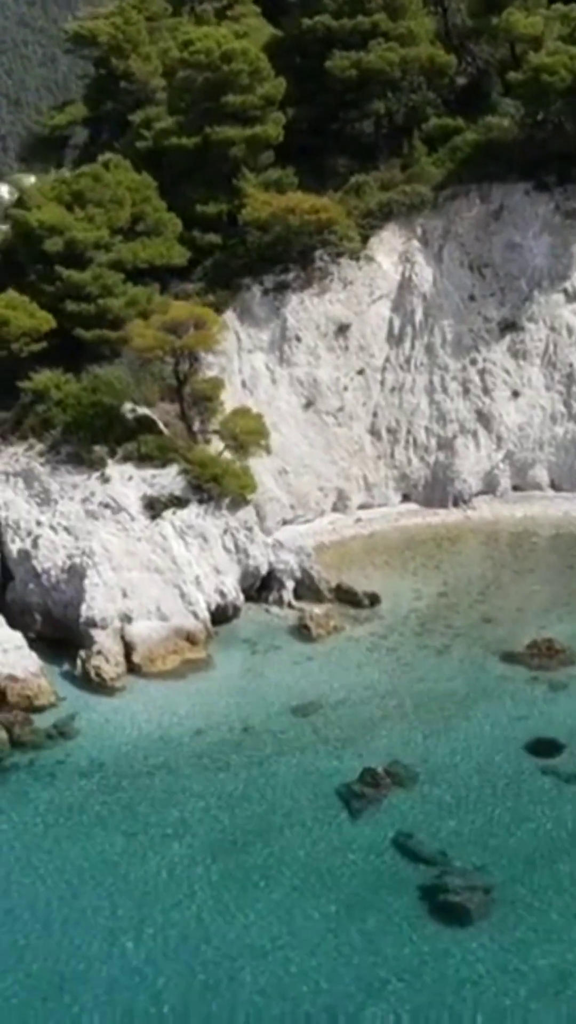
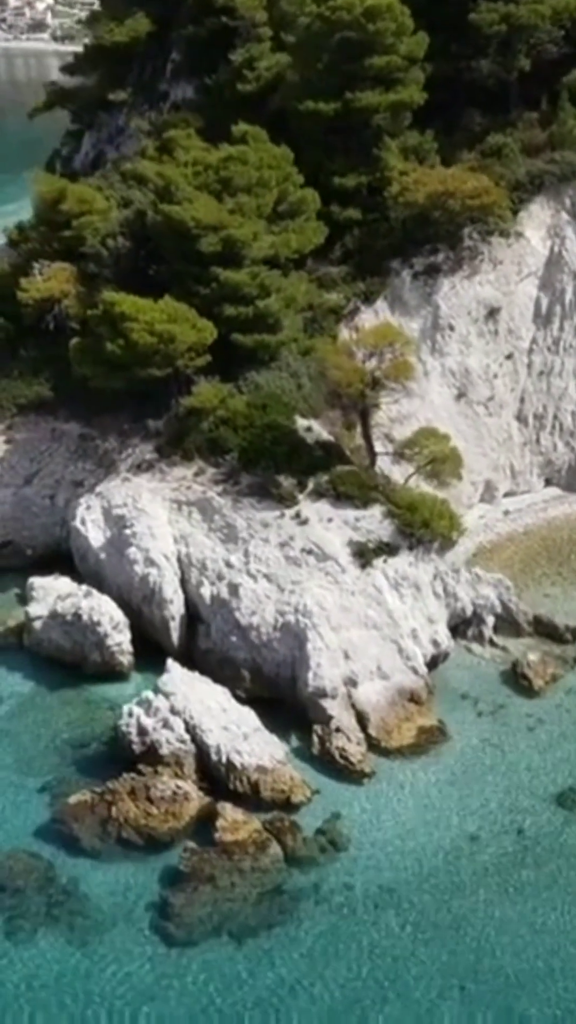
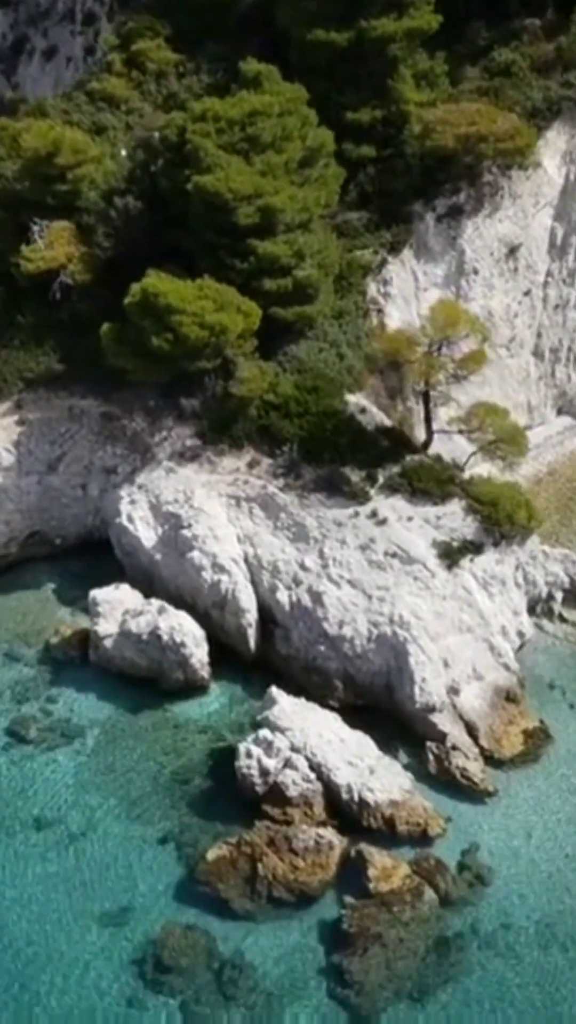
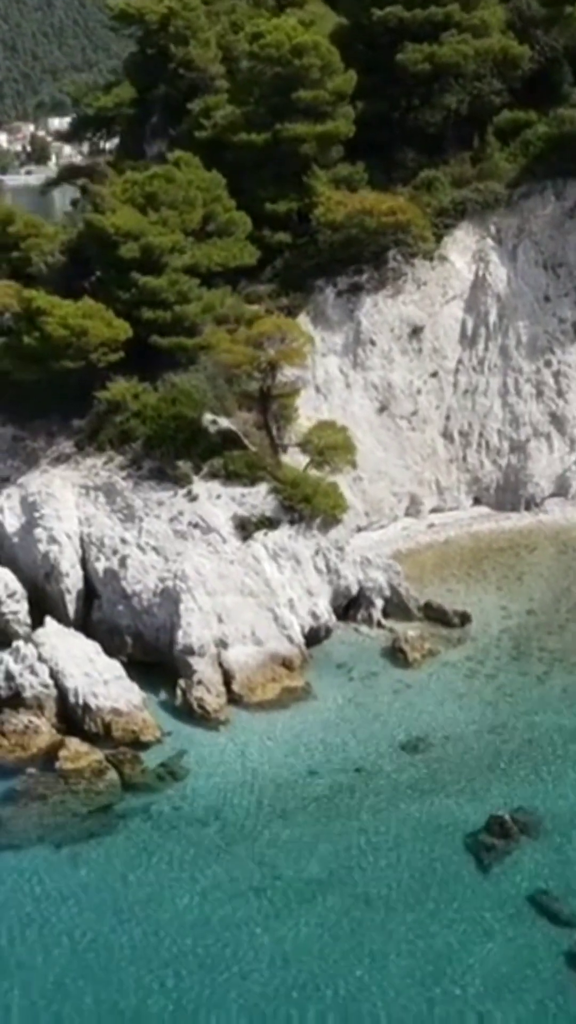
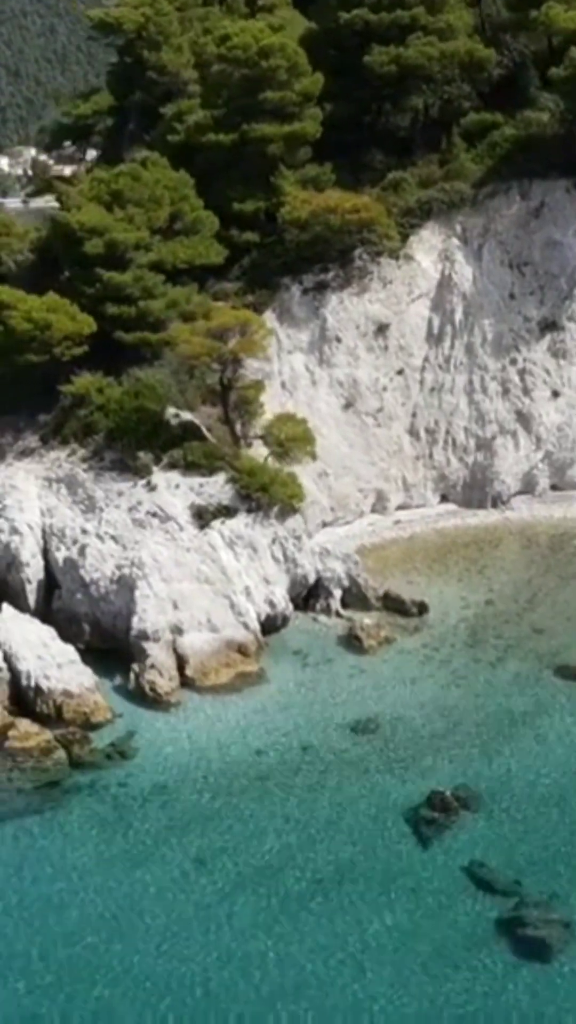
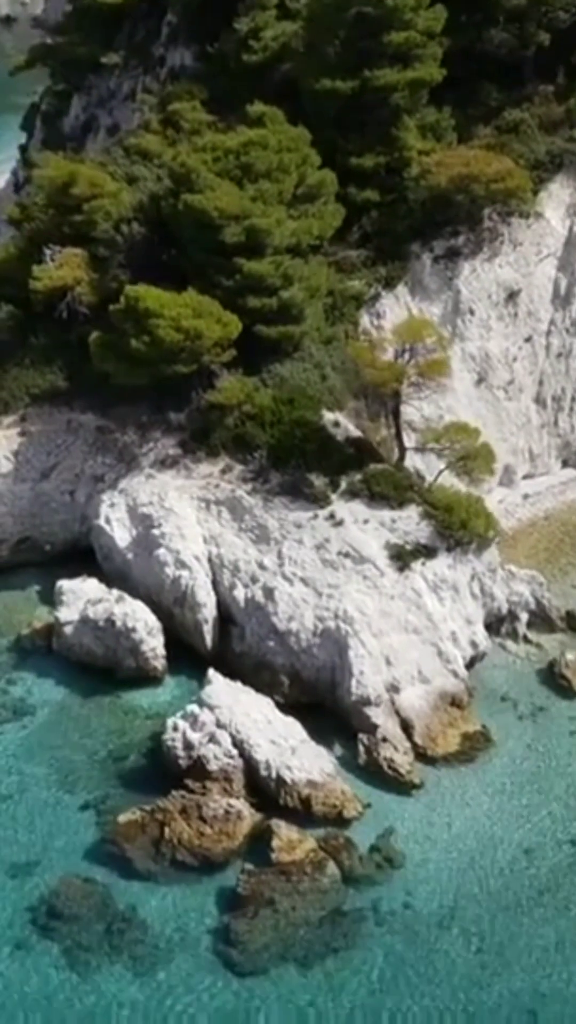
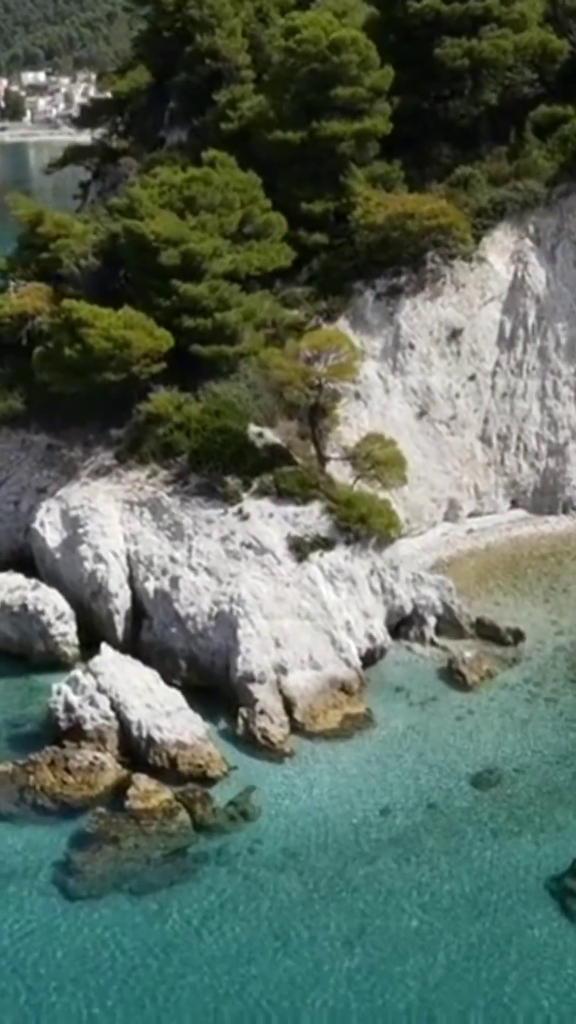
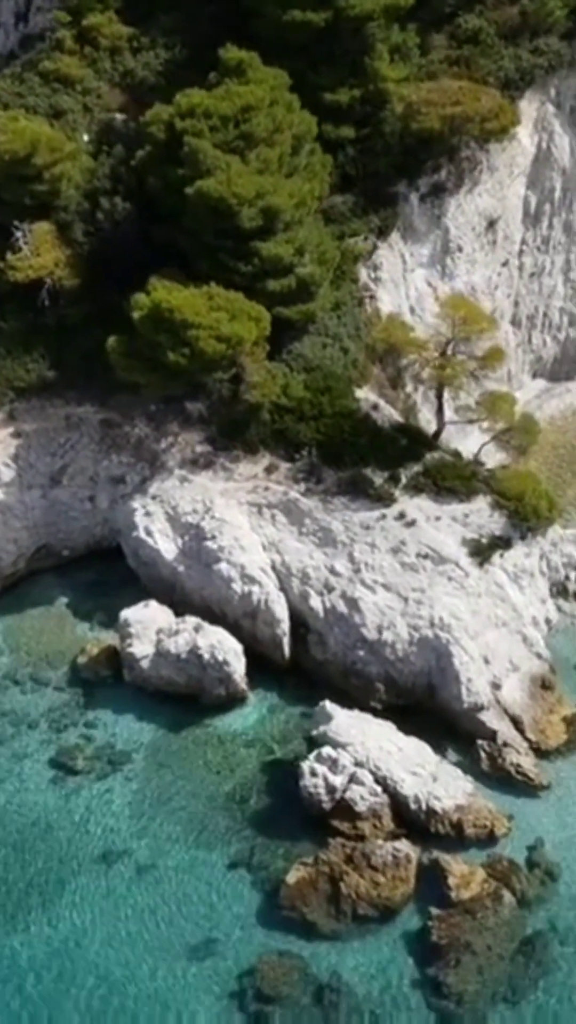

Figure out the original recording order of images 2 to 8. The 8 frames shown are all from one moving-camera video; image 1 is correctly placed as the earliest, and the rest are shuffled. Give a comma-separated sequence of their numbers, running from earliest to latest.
5, 4, 7, 2, 6, 3, 8
